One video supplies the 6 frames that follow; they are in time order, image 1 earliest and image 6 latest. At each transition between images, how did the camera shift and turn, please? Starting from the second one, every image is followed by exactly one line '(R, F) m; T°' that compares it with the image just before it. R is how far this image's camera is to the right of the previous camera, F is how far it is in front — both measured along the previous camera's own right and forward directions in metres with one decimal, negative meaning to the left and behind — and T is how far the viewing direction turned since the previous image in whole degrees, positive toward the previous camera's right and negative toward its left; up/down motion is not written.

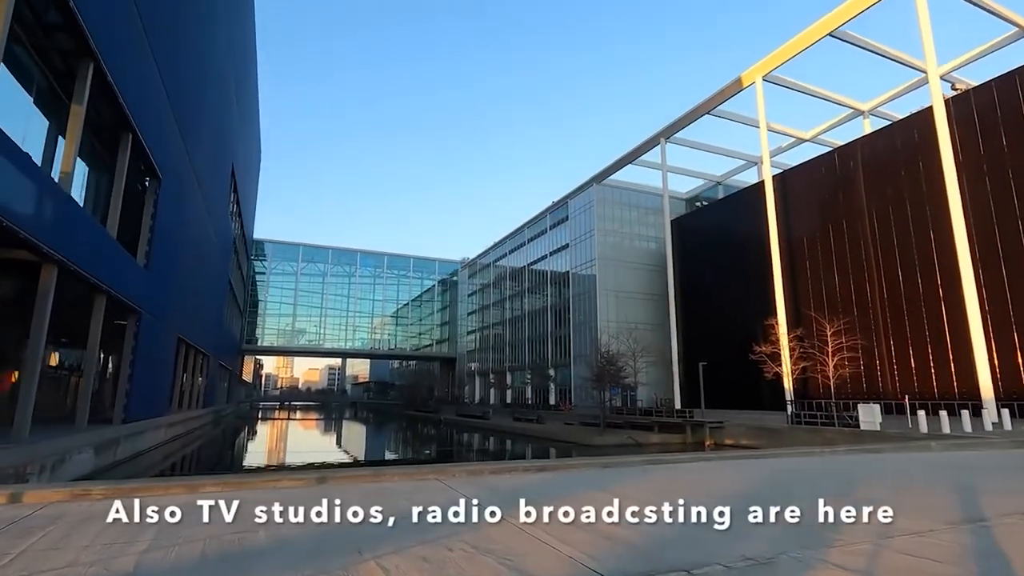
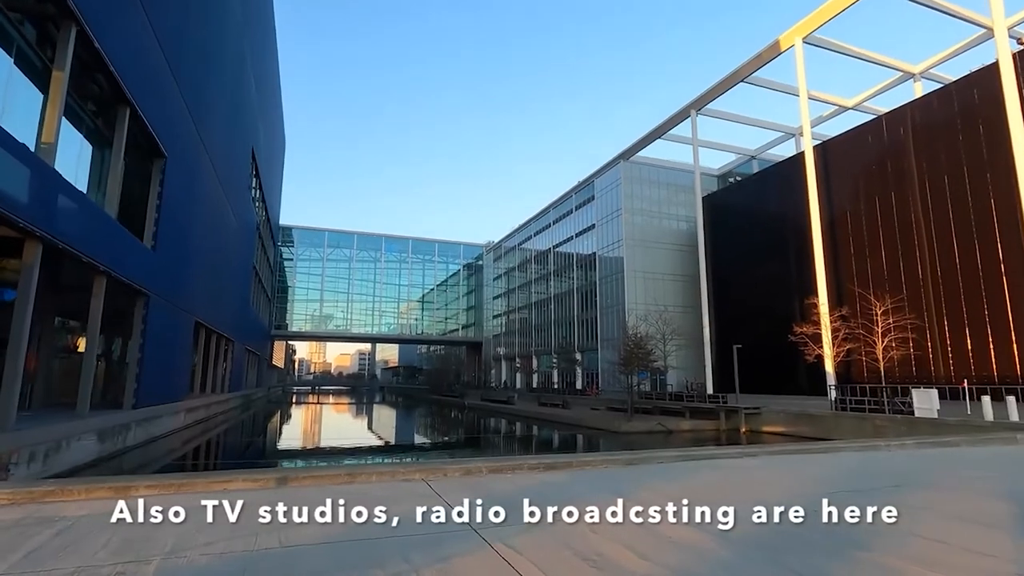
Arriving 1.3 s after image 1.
(+0.2, +1.0) m; -3°
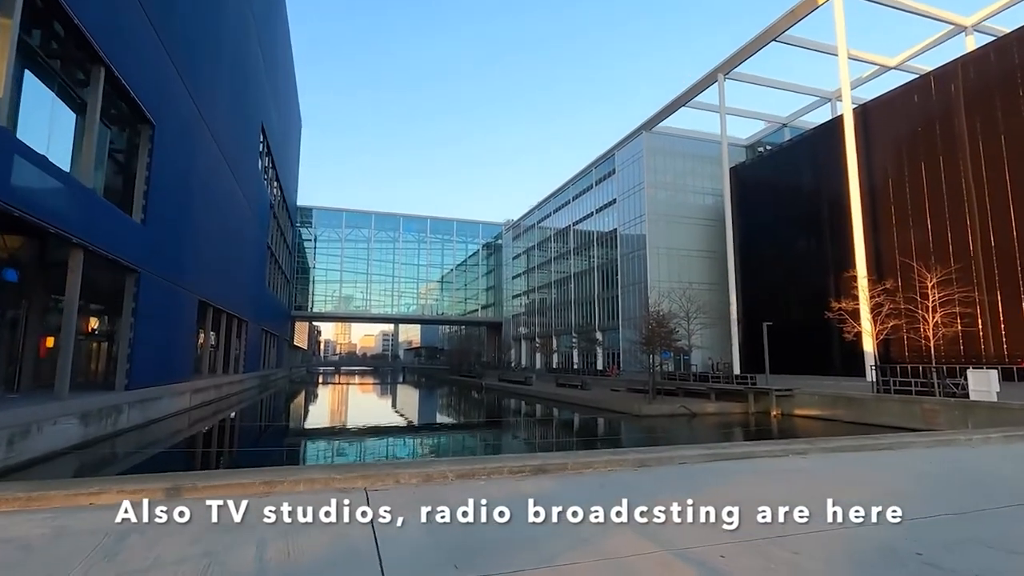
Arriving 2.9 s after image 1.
(+0.3, +1.2) m; -2°
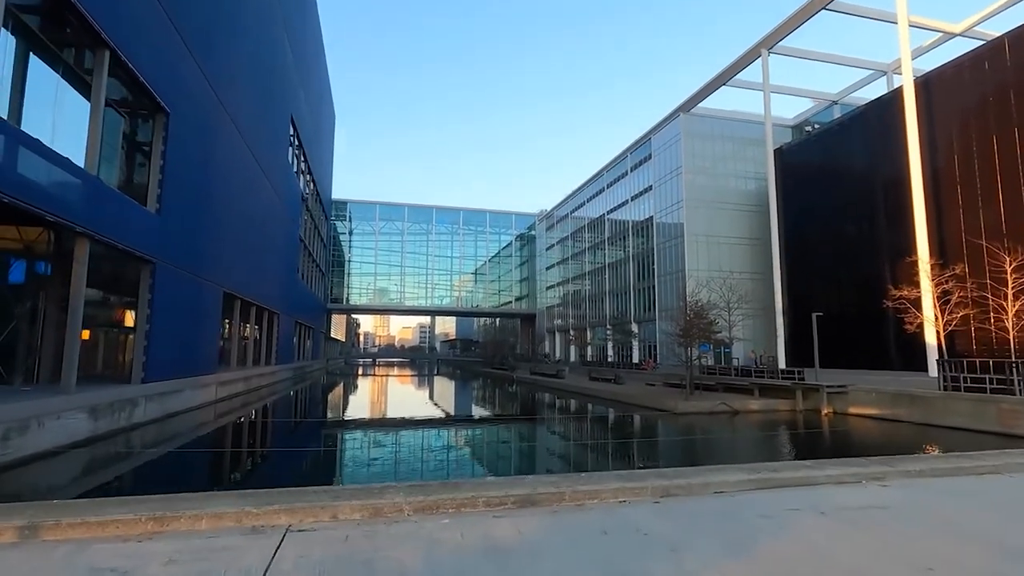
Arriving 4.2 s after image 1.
(+0.3, +0.9) m; -4°
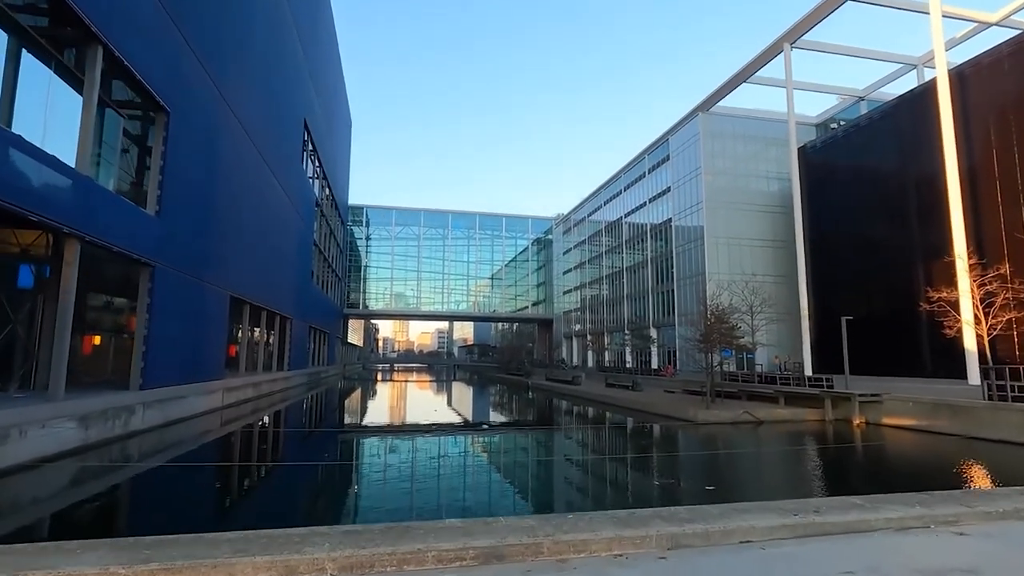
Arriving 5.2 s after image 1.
(+0.2, +0.7) m; -2°
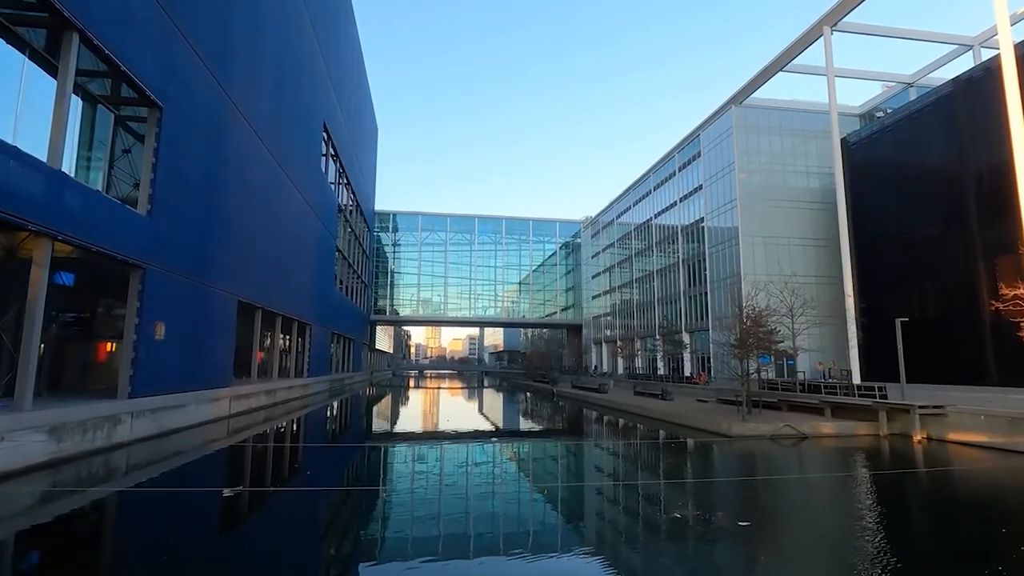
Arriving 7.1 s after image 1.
(+0.5, +1.2) m; -3°
